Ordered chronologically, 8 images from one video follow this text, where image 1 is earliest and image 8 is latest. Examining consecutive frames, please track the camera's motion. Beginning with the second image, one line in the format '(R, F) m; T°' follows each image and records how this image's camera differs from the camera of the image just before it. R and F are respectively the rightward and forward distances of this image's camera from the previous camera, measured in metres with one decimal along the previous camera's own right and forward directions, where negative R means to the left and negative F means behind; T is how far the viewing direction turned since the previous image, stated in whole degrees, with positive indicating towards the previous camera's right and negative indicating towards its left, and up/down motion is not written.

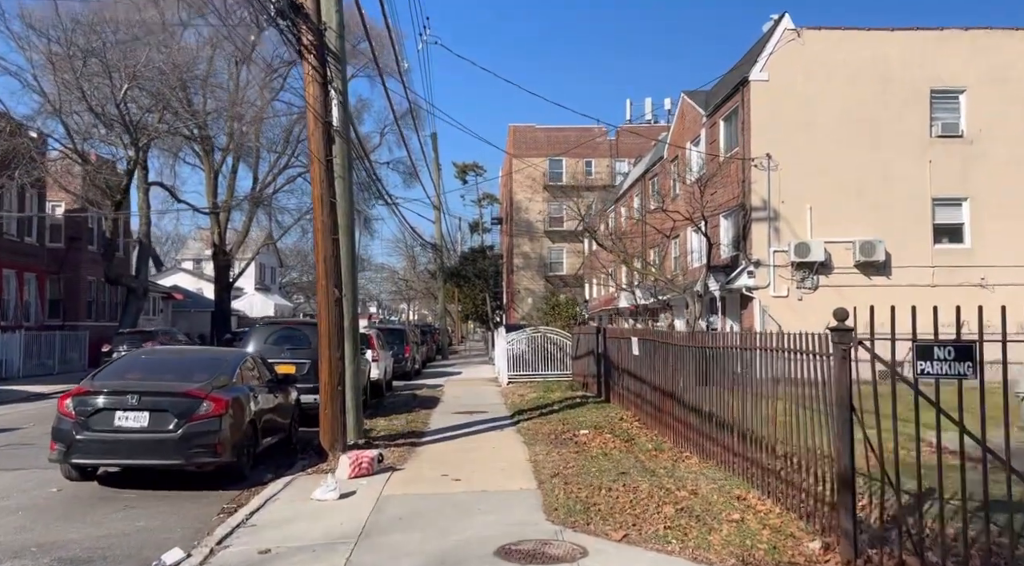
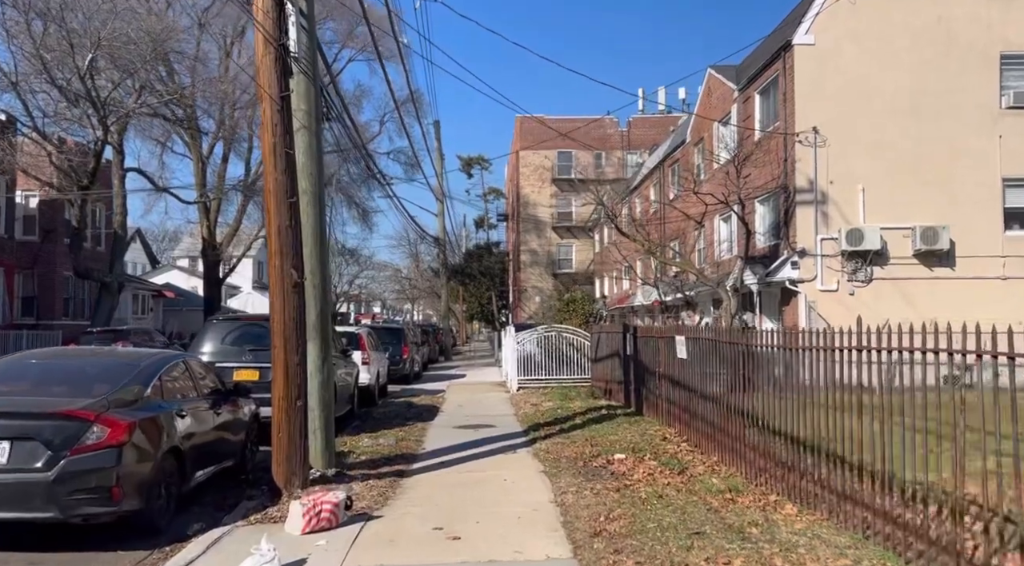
(-0.1, +2.6) m; 0°
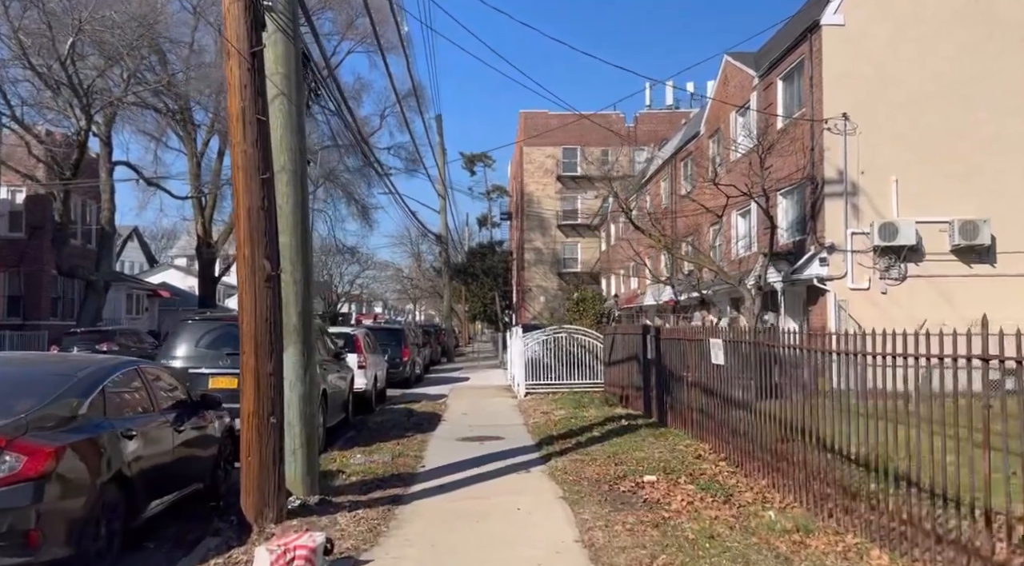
(-0.1, +1.2) m; 0°
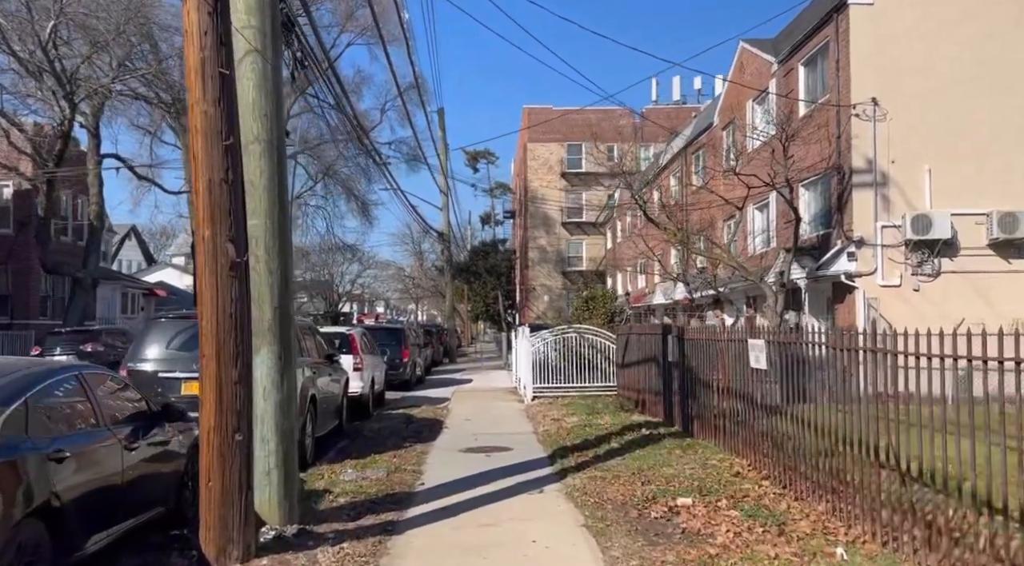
(-0.1, +1.1) m; 0°
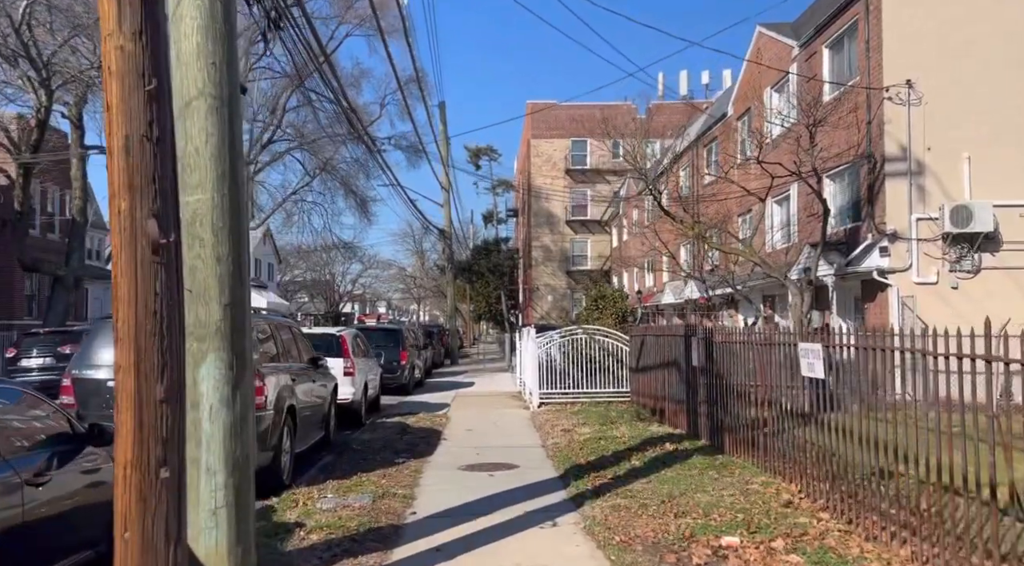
(0.0, +1.2) m; 0°
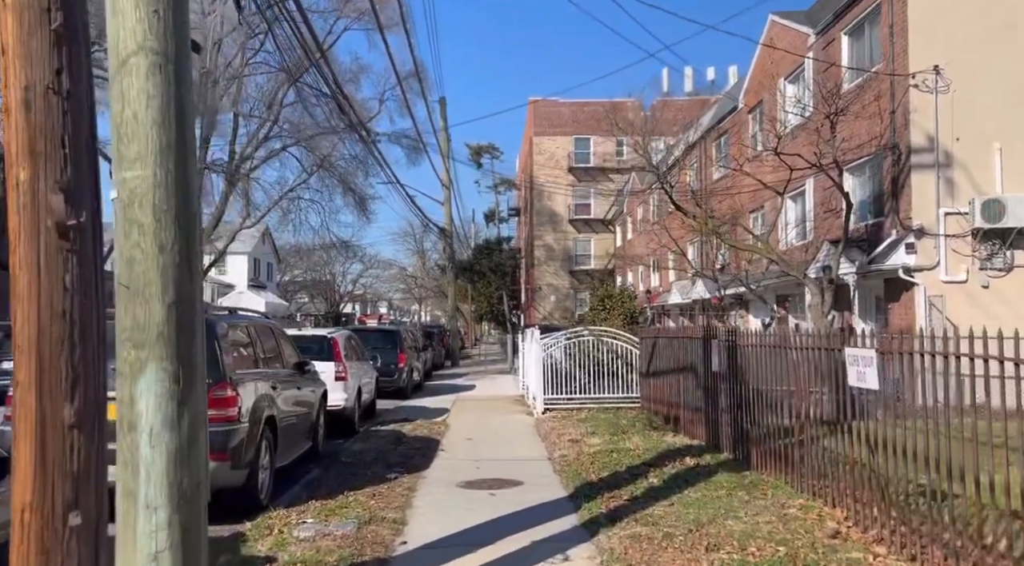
(0.0, +0.9) m; 0°
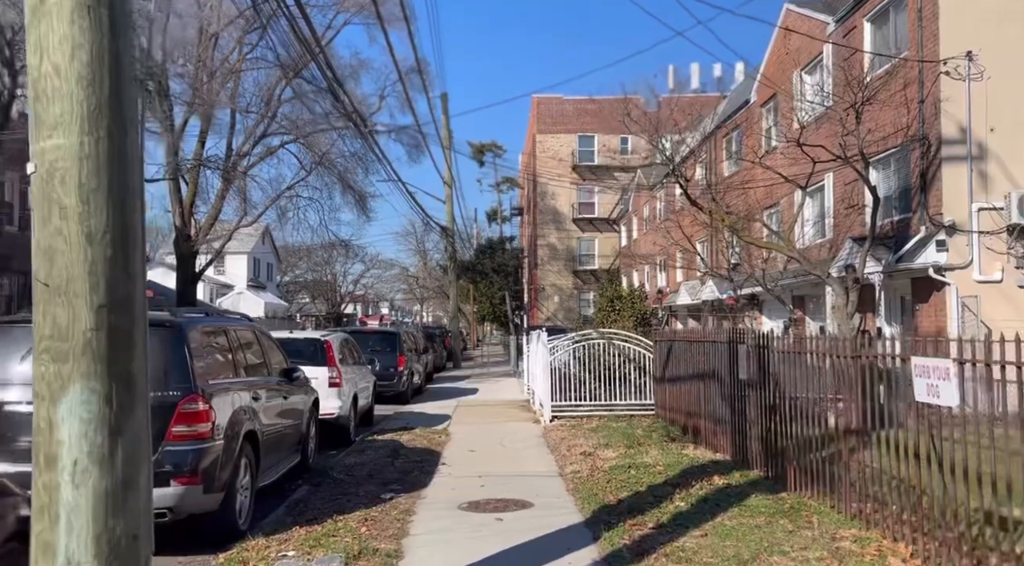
(-0.1, +0.8) m; 0°
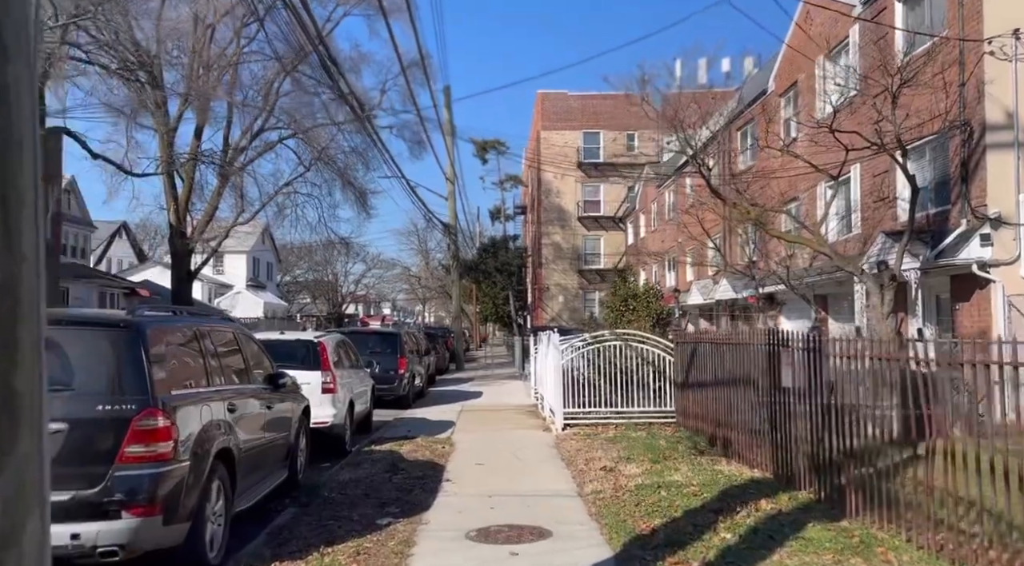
(-0.1, +1.0) m; 0°
